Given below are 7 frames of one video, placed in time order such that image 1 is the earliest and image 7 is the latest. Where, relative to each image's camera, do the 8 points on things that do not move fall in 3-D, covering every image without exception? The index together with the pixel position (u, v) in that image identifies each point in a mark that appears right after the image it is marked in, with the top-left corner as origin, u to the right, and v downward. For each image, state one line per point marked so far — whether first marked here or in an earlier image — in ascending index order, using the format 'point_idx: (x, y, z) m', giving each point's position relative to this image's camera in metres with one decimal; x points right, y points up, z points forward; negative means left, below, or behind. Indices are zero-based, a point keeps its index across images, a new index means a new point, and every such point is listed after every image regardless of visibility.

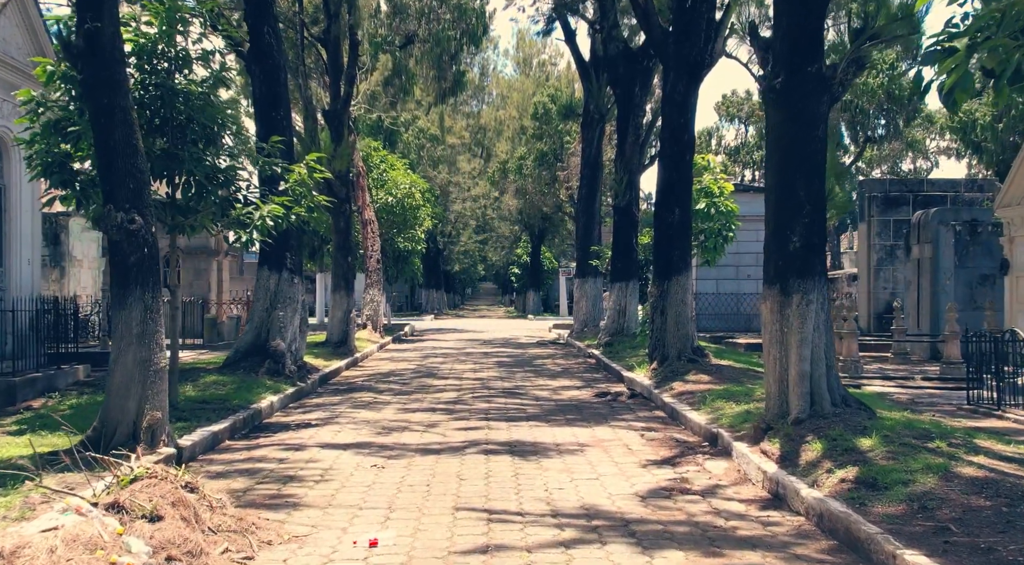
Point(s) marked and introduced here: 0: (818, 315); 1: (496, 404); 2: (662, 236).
0: (+2.9, -0.3, +11.1) m
1: (-0.2, -1.8, +17.5) m
2: (+2.5, +0.8, +19.5) m
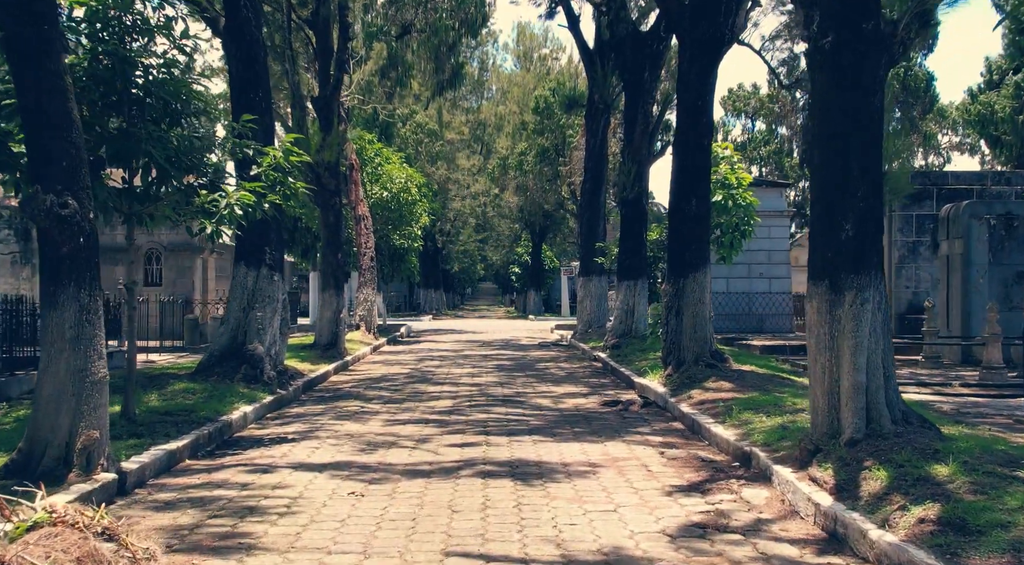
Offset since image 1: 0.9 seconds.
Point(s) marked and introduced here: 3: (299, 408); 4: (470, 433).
0: (+2.9, -0.3, +9.4) m
1: (-0.2, -1.8, +15.8) m
2: (+2.5, +0.9, +17.8) m
3: (-3.1, -1.8, +16.7) m
4: (-0.5, -1.8, +14.0) m
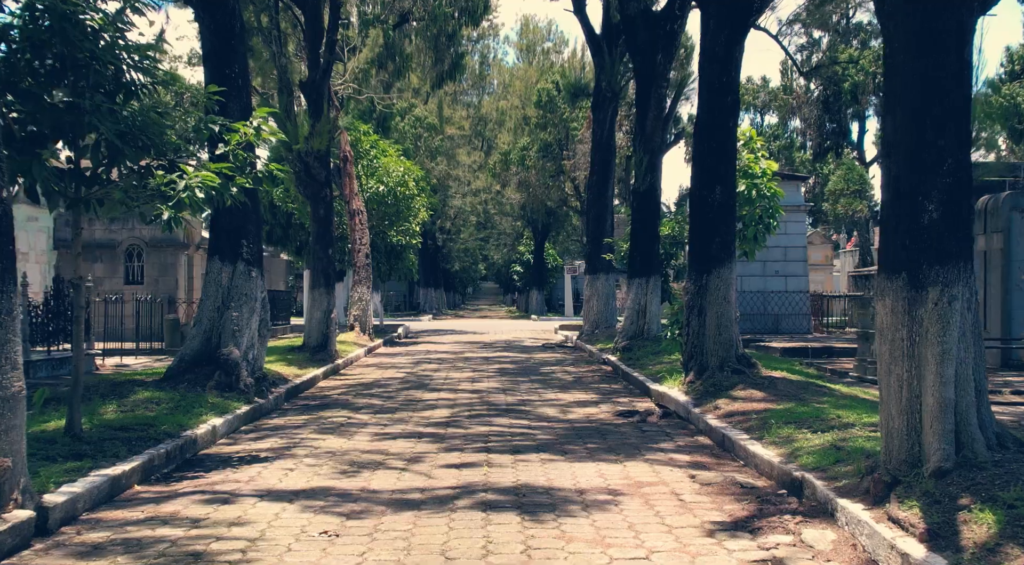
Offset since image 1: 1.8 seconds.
0: (+3.0, -0.2, +7.7) m
1: (-0.2, -1.8, +14.1) m
2: (+2.6, +0.9, +16.1) m
3: (-3.0, -1.8, +15.0) m
4: (-0.5, -1.8, +12.2) m
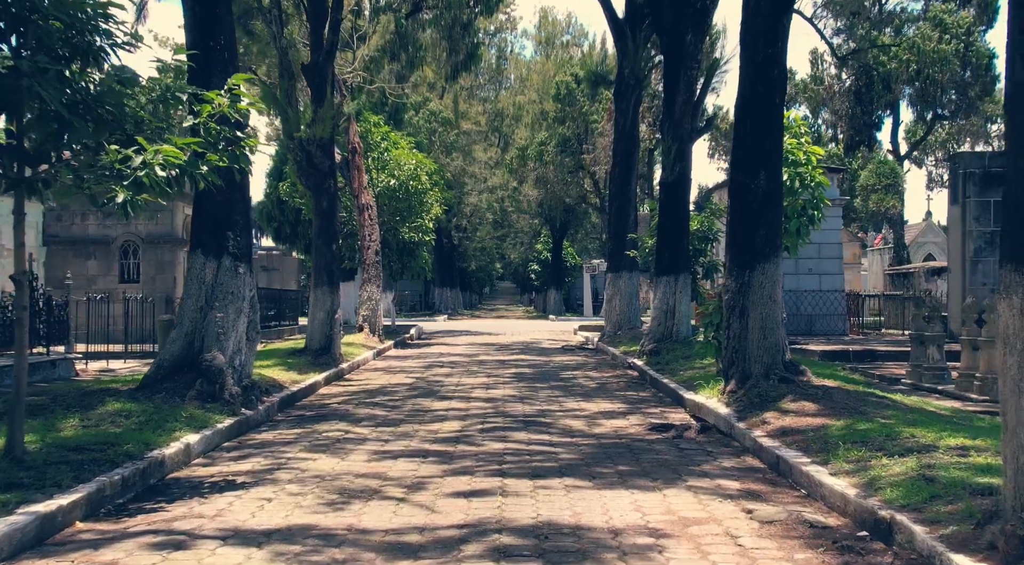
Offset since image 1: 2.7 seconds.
0: (+3.1, -0.2, +5.9) m
1: (0.0, -1.7, +12.4) m
2: (+2.8, +0.9, +14.3) m
3: (-2.8, -1.7, +13.3) m
4: (-0.3, -1.7, +10.5) m
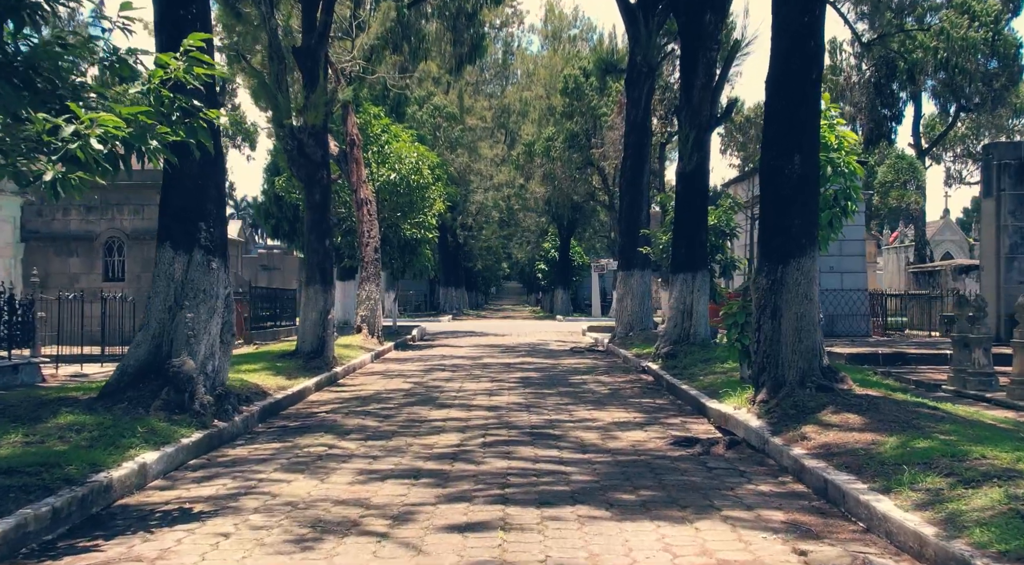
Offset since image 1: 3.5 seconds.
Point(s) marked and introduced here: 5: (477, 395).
0: (+3.1, -0.2, +4.4) m
1: (+0.1, -1.7, +10.9) m
2: (+2.9, +1.0, +12.8) m
3: (-2.8, -1.7, +11.8) m
4: (-0.2, -1.7, +9.0) m
5: (-0.5, -1.7, +17.3) m
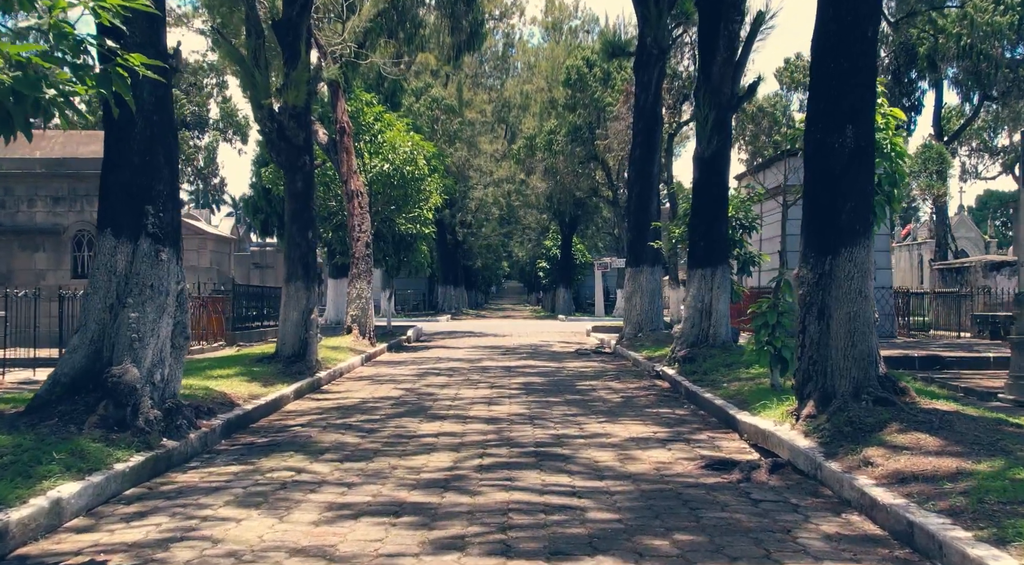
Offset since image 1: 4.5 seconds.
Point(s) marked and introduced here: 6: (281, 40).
0: (+3.1, -0.1, +2.5) m
1: (+0.1, -1.6, +9.0) m
2: (+2.9, +1.0, +10.9) m
3: (-2.7, -1.6, +9.9) m
4: (-0.2, -1.6, +7.1) m
5: (-0.5, -1.6, +15.5) m
6: (-3.8, +4.0, +19.1) m
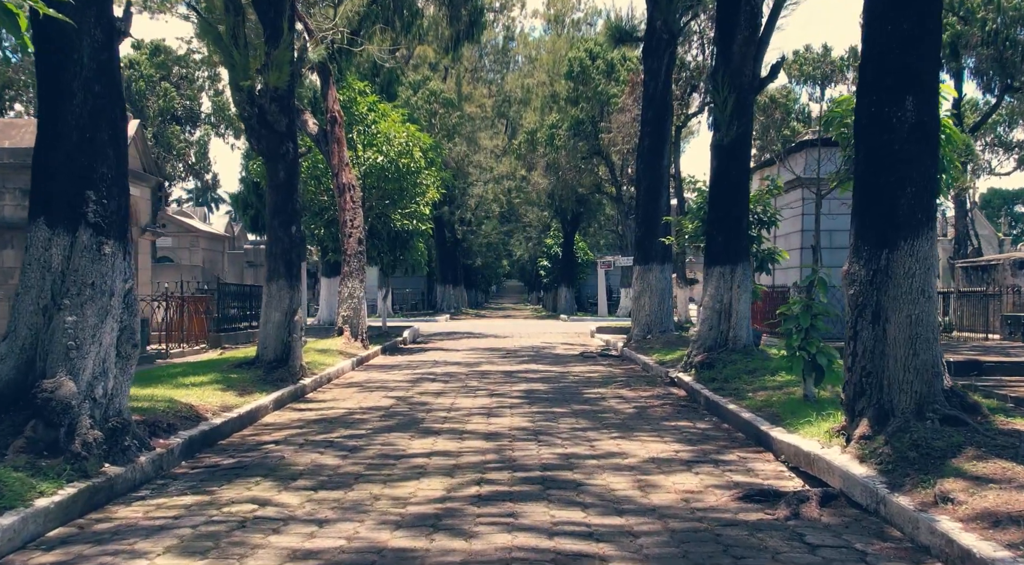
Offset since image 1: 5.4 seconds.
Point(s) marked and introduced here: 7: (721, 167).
0: (+3.1, -0.1, +0.9) m
1: (+0.1, -1.6, +7.5) m
2: (+2.9, +1.0, +9.4) m
3: (-2.7, -1.6, +8.4) m
4: (-0.2, -1.6, +5.6) m
5: (-0.5, -1.6, +13.9) m
6: (-3.7, +4.0, +17.5) m
7: (+3.1, +1.7, +17.0) m
